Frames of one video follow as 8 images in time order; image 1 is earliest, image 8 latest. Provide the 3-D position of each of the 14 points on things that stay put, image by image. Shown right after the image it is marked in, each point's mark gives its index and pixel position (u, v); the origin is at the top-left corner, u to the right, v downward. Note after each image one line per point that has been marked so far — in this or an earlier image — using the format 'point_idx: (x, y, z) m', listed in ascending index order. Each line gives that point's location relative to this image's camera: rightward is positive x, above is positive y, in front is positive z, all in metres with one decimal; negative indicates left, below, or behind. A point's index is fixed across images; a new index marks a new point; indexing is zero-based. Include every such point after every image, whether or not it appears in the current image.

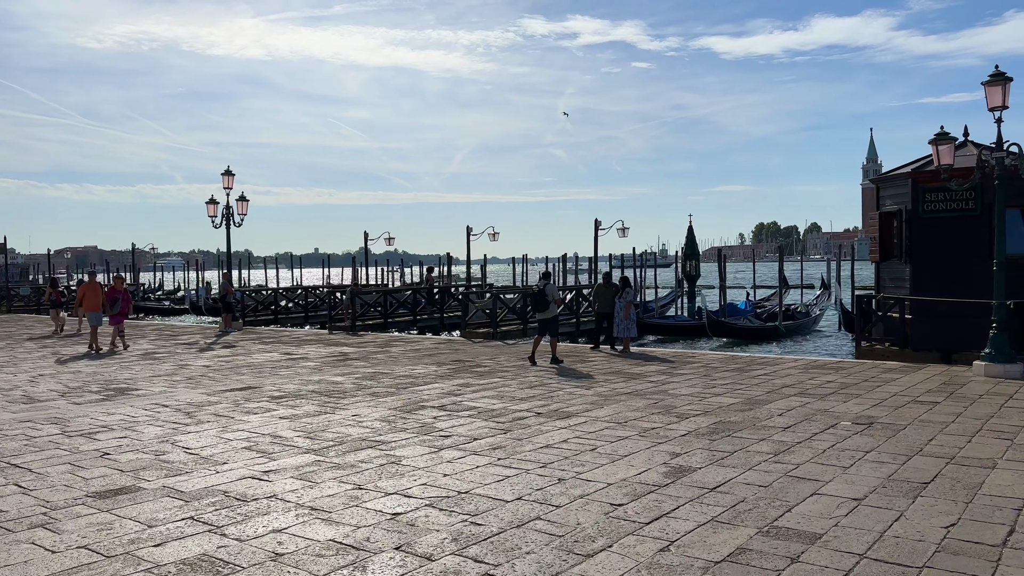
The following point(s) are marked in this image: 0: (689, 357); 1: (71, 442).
0: (+2.8, -1.1, +13.0) m
1: (-4.0, -1.4, +7.3) m
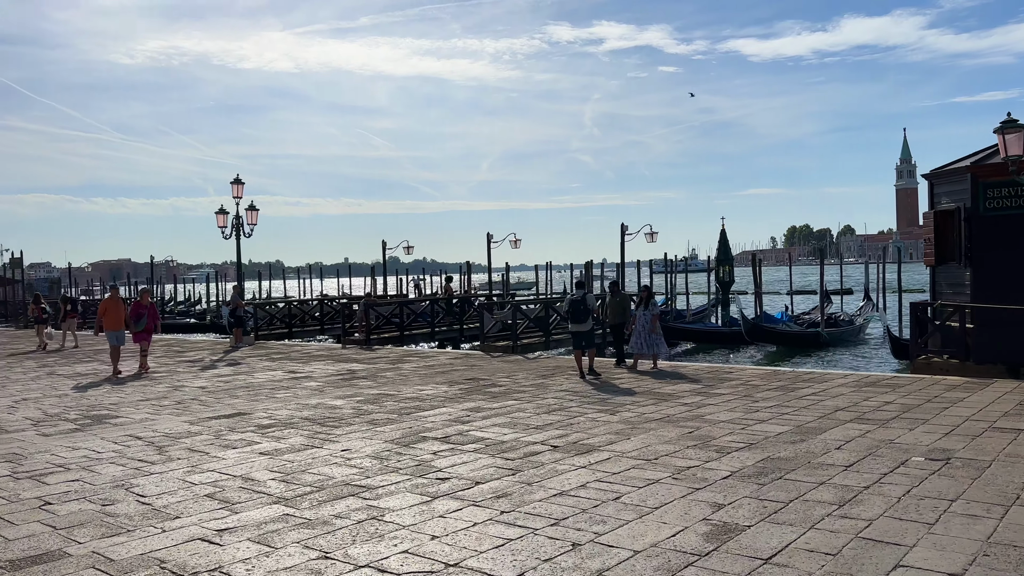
0: (+3.1, -1.2, +11.8) m
1: (-3.9, -1.5, +6.4) m
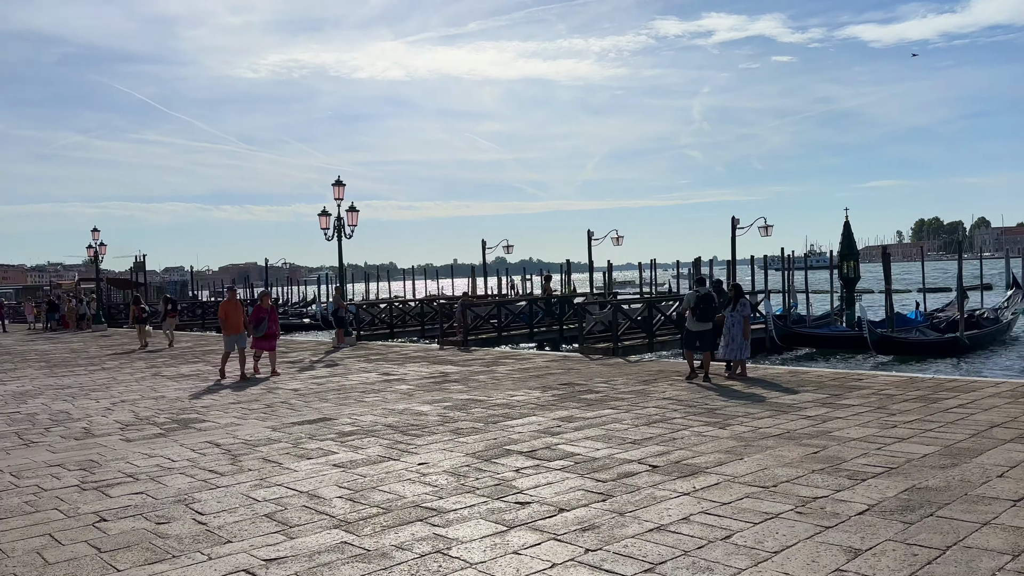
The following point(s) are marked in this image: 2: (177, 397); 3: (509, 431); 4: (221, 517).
0: (+4.4, -1.2, +10.6) m
1: (-3.2, -1.6, +6.1) m
2: (-5.0, -1.6, +12.0) m
3: (0.0, -1.4, +8.0) m
4: (-2.0, -1.5, +5.5) m
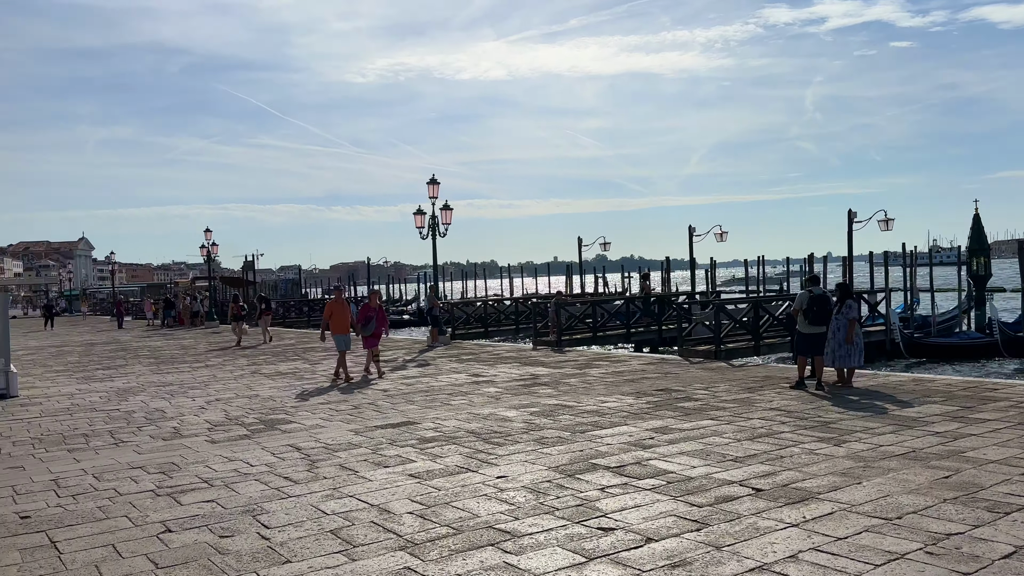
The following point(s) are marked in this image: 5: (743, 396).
0: (+5.5, -1.2, +9.4) m
1: (-2.6, -1.6, +5.9) m
2: (-3.6, -1.6, +12.0) m
3: (+0.8, -1.4, +7.5) m
4: (-1.5, -1.6, +5.2) m
5: (+2.9, -1.3, +10.1) m
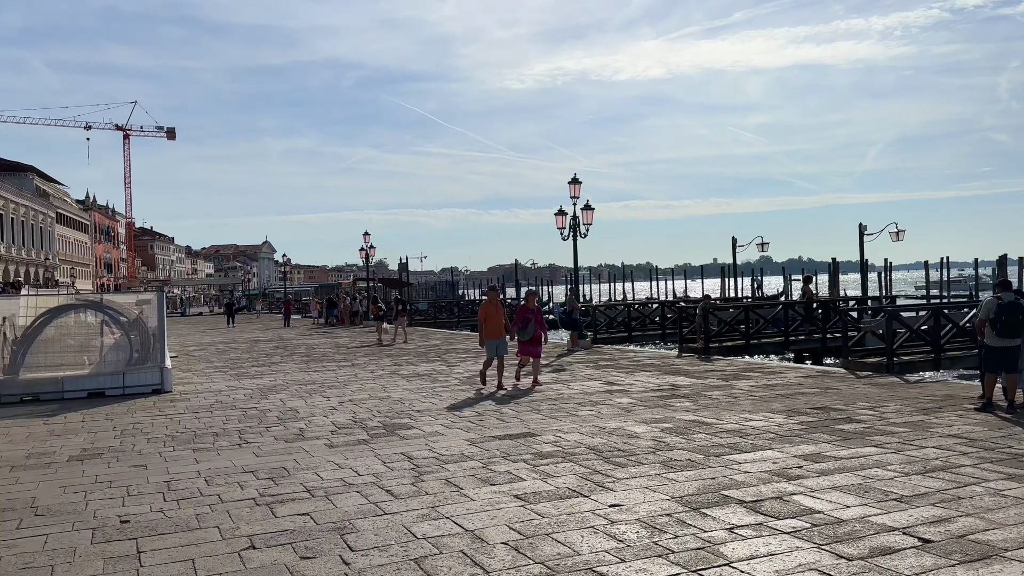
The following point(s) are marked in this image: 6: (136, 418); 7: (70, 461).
0: (+6.8, -1.3, +7.6) m
1: (-1.9, -1.6, +5.7) m
2: (-1.7, -1.6, +11.9) m
3: (+1.8, -1.5, +6.6) m
4: (-0.8, -1.6, +4.8) m
5: (+4.3, -1.4, +8.8) m
6: (-4.9, -1.7, +10.5) m
7: (-4.2, -1.7, +7.7) m
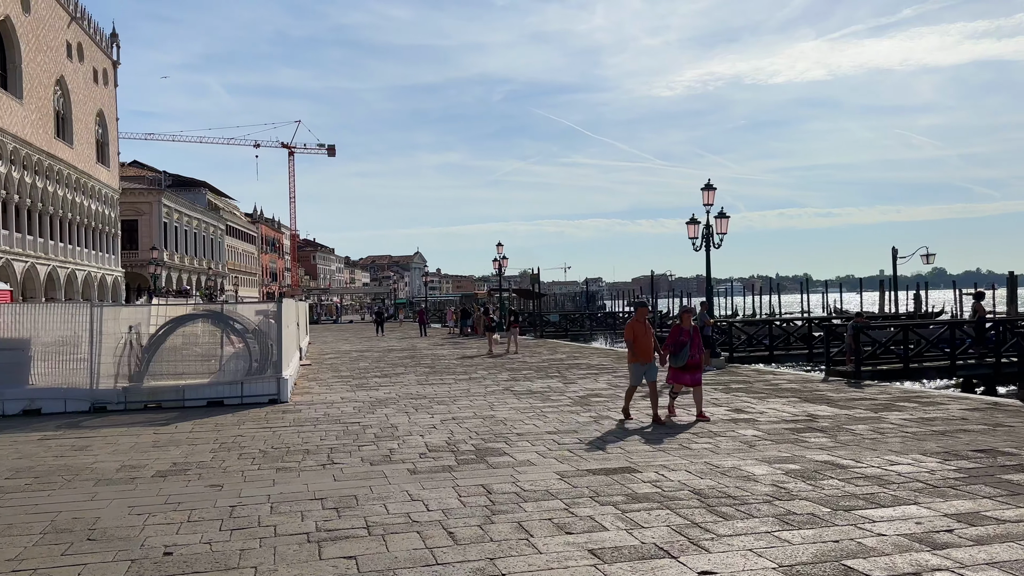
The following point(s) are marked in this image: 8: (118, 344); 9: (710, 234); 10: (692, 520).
0: (+7.5, -1.5, +5.6) m
1: (-1.4, -1.7, +5.3) m
2: (-0.1, -1.8, +11.3) m
3: (+2.4, -1.6, +5.5) m
4: (-0.6, -1.7, +4.2) m
5: (+5.3, -1.6, +7.2) m
6: (-3.5, -1.8, +10.5) m
7: (-3.3, -1.8, +7.6) m
8: (-6.2, -0.9, +12.8) m
9: (+4.7, +1.3, +19.2) m
10: (+1.3, -1.7, +5.8) m
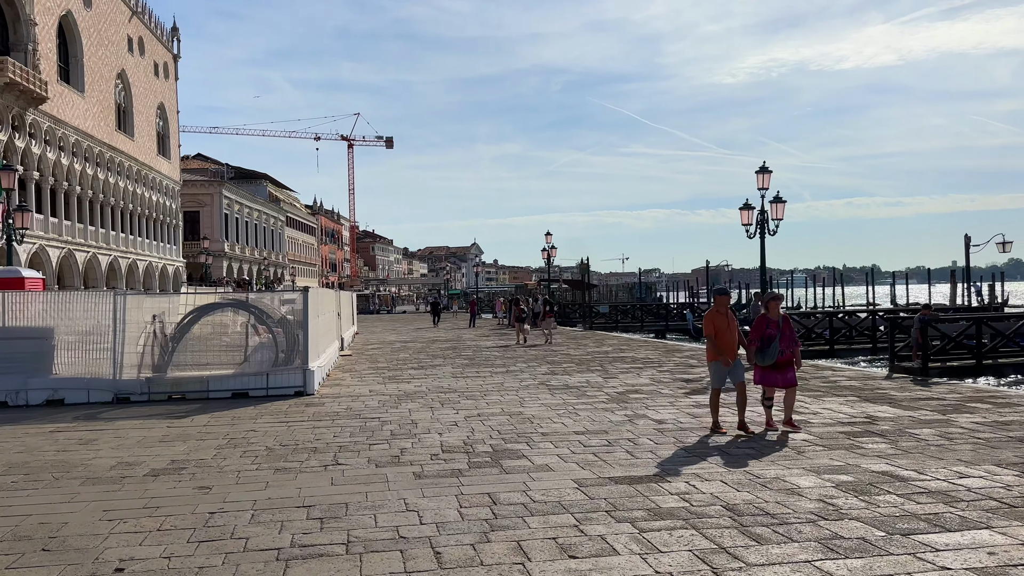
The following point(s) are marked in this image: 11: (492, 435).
0: (+7.4, -1.4, +4.3) m
1: (-1.4, -1.6, +4.7) m
2: (+0.3, -1.7, +10.6) m
3: (+2.3, -1.6, +4.6) m
4: (-0.7, -1.6, +3.5) m
5: (+5.3, -1.5, +6.1) m
6: (-3.2, -1.7, +10.0) m
7: (-3.2, -1.7, +7.1) m
8: (-5.7, -0.7, +12.5) m
9: (+5.6, +1.5, +18.1) m
10: (+1.3, -1.6, +5.0) m
11: (-0.2, -1.6, +9.0) m
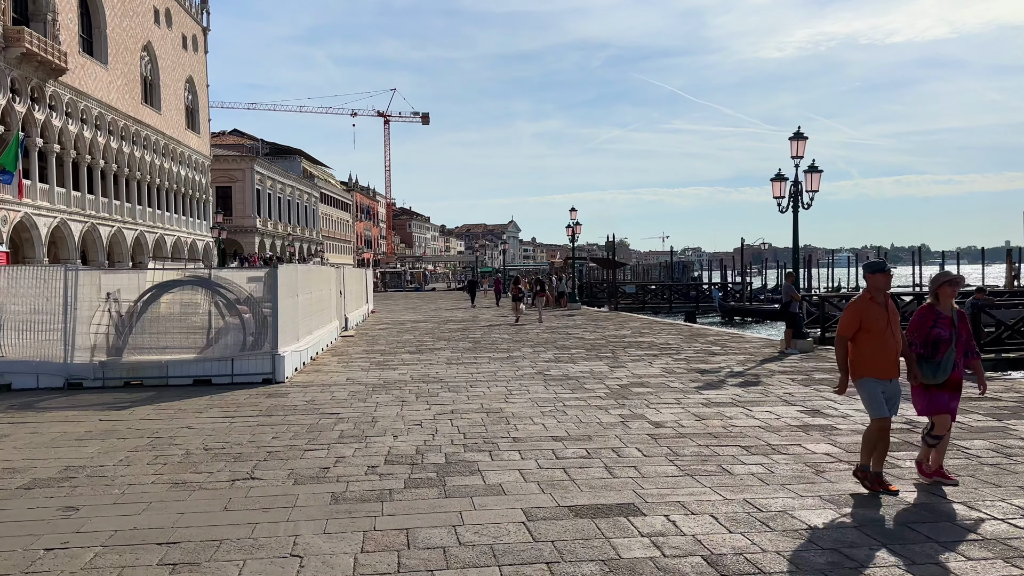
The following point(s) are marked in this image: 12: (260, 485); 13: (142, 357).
0: (+6.9, -1.4, +2.6) m
1: (-2.0, -1.5, +3.4) m
2: (0.0, -1.4, +9.2) m
3: (+1.8, -1.5, +3.1) m
4: (-1.3, -1.6, +2.2) m
5: (+4.9, -1.4, +4.5) m
6: (-3.4, -1.4, +8.8) m
7: (-3.6, -1.5, +5.9) m
8: (-5.8, -0.4, +11.4) m
9: (+5.8, +1.9, +16.4) m
10: (+0.8, -1.5, +3.6) m
11: (-0.5, -1.4, +7.6) m
12: (-1.9, -1.5, +6.1) m
13: (-5.2, -1.0, +11.5) m
